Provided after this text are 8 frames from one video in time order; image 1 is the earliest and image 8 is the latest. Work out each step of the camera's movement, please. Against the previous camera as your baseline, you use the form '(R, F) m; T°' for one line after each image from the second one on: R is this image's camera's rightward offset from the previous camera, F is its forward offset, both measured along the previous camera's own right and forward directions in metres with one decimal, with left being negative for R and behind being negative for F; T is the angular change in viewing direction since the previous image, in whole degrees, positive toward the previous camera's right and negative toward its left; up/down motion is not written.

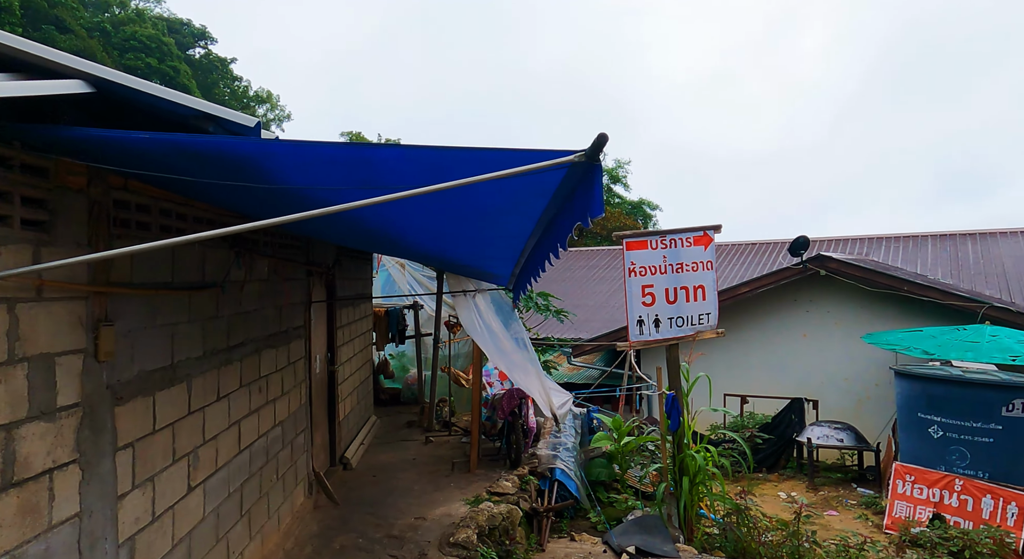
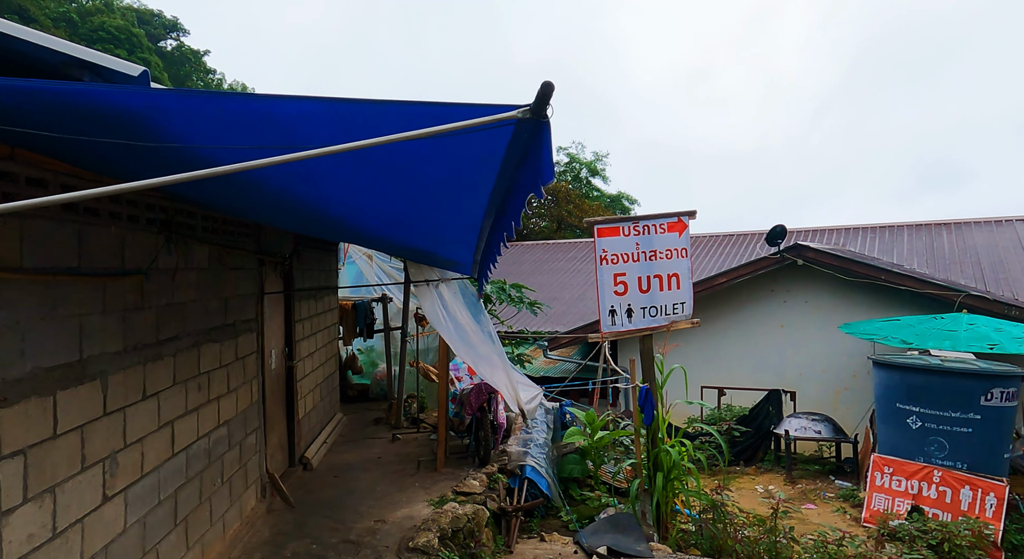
(+0.1, +0.3) m; +2°
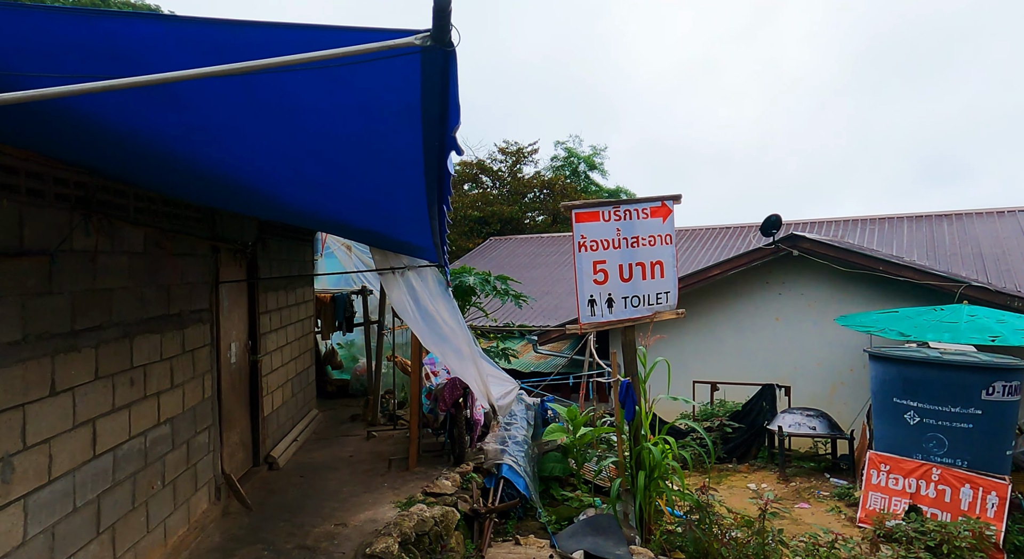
(+0.2, +0.3) m; 0°
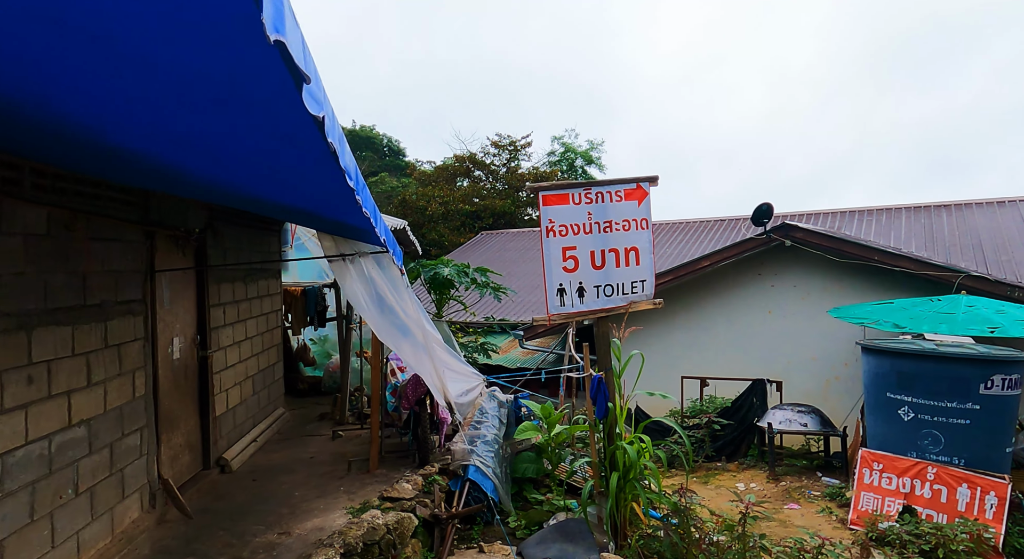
(+0.3, +0.3) m; 0°
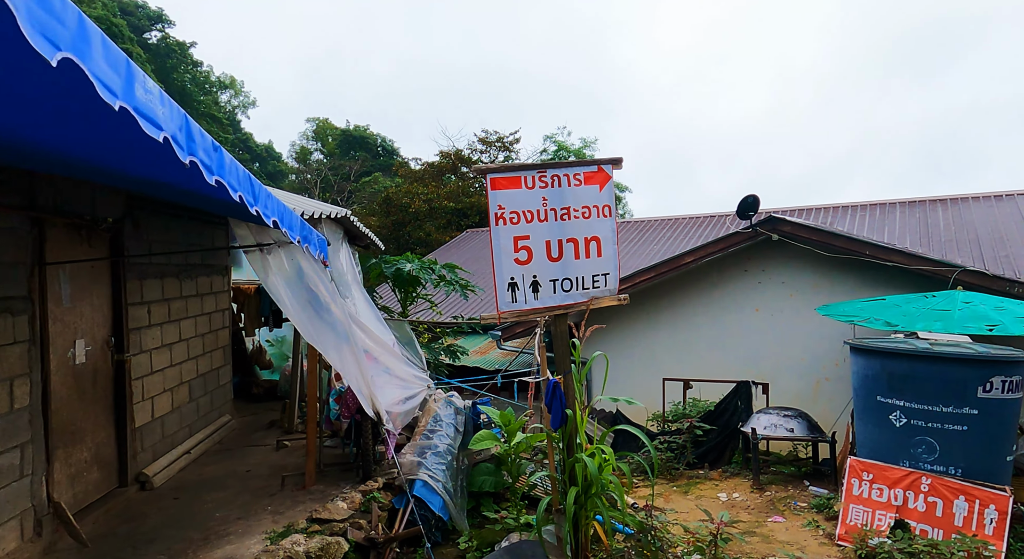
(+0.3, +0.5) m; 0°
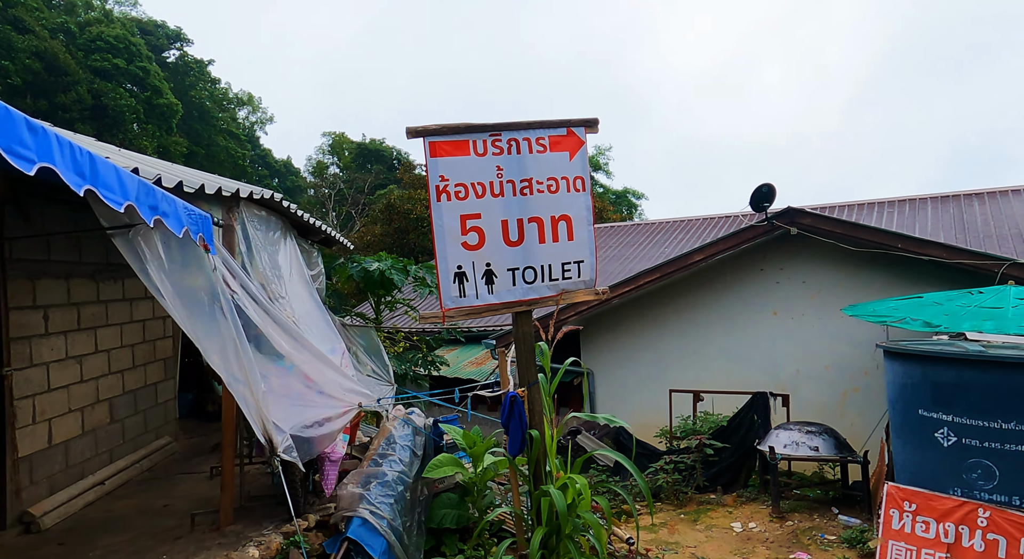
(+0.4, +0.8) m; -2°
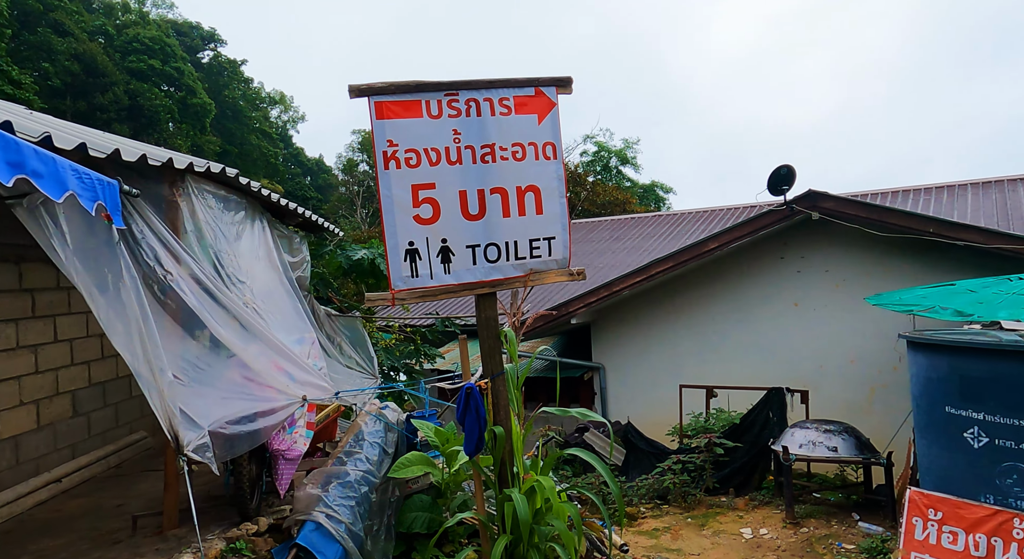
(+0.3, +0.4) m; -3°
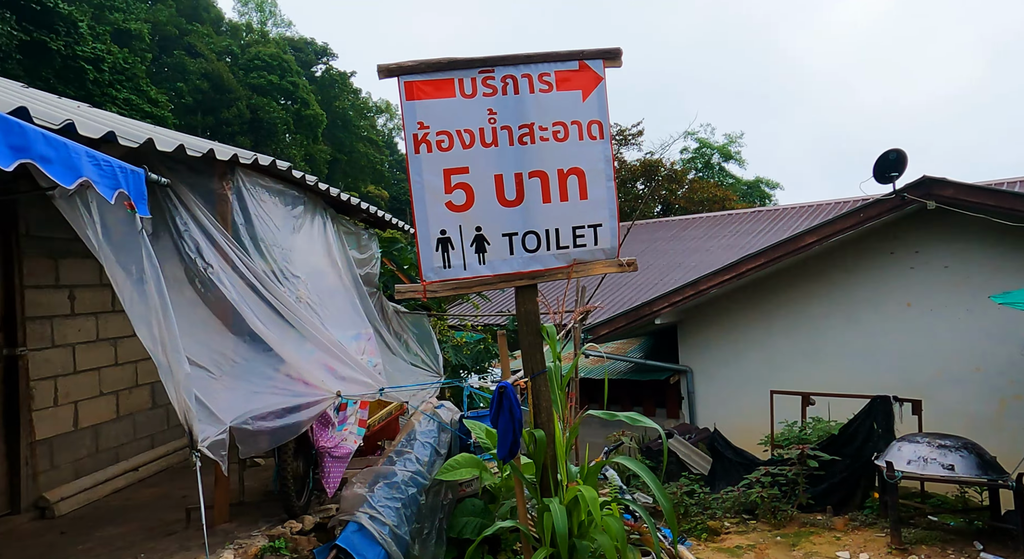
(+0.3, +0.3) m; -9°
